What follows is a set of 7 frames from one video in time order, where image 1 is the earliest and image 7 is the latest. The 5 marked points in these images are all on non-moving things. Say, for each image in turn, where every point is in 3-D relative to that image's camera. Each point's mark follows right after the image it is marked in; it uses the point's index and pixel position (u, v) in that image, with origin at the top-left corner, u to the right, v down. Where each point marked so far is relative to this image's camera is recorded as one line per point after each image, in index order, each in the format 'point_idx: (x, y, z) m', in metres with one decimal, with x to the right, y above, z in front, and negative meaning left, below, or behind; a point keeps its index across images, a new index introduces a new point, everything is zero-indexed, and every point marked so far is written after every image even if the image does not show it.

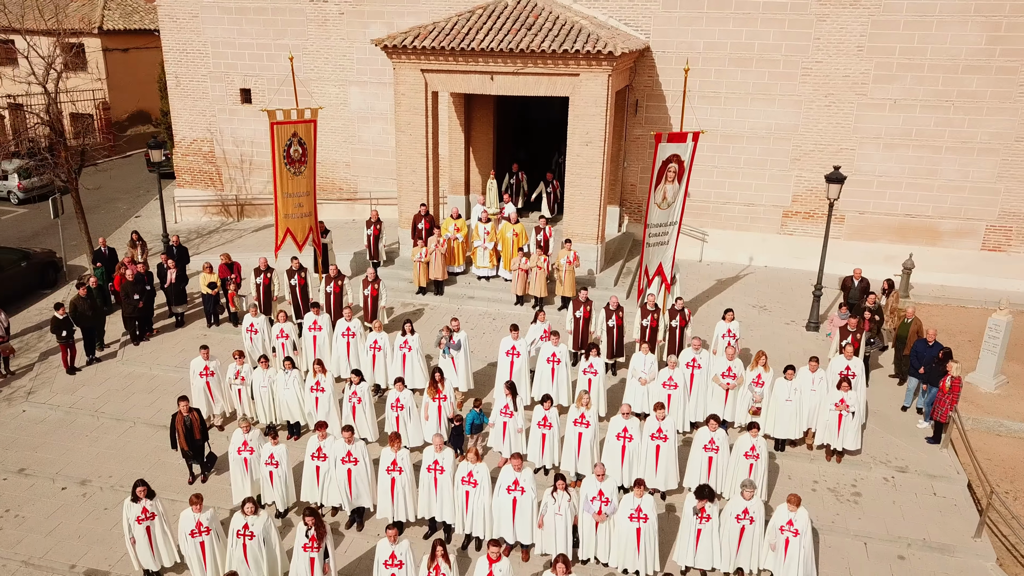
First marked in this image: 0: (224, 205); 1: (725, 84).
0: (-5.7, +1.7, +18.3) m
1: (+3.4, +3.3, +14.8) m
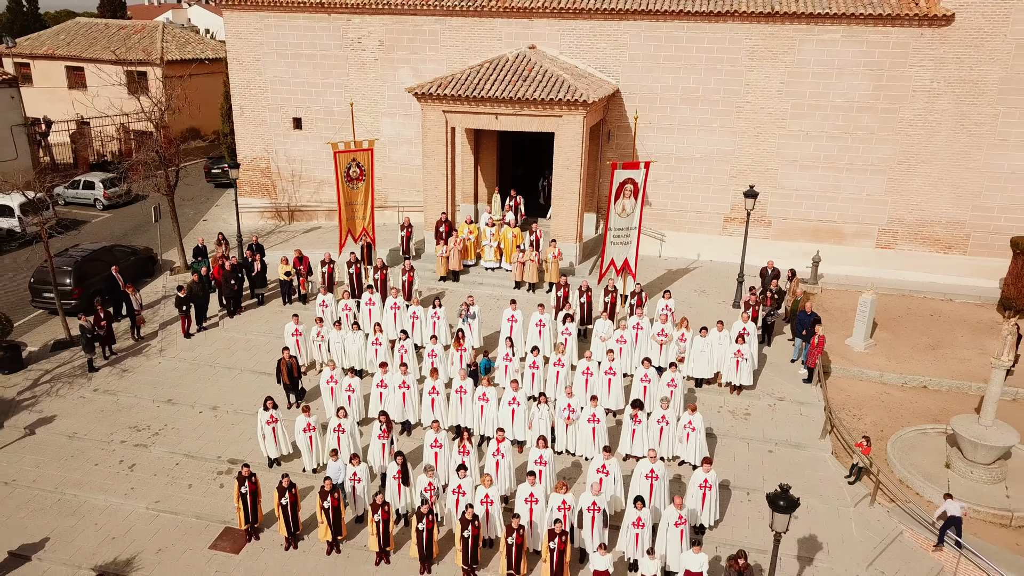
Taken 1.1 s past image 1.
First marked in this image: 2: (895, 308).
0: (-5.7, +1.9, +22.5) m
1: (+3.4, +3.5, +19.0) m
2: (+7.3, -0.4, +17.5) m
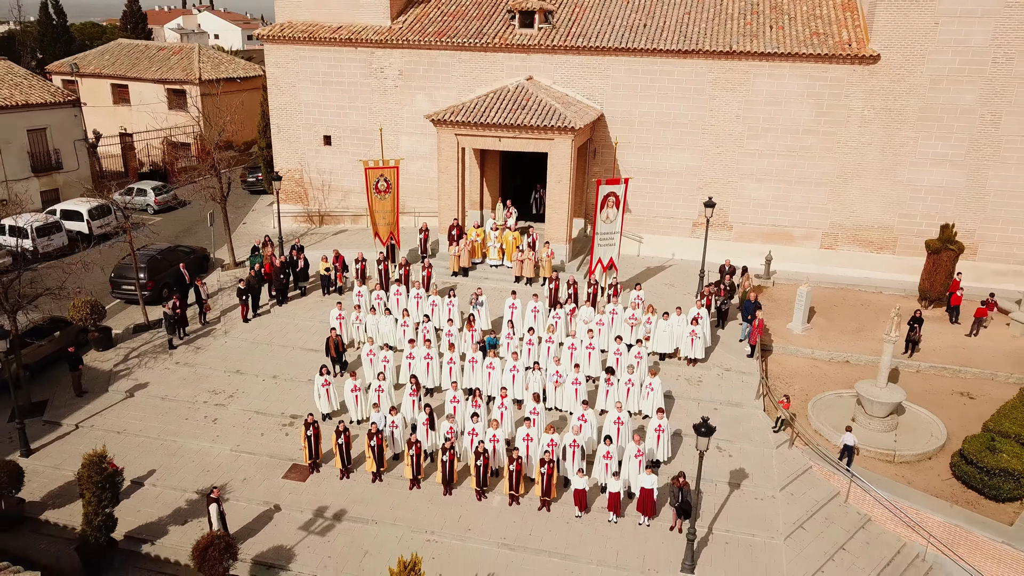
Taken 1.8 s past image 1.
0: (-5.7, +2.1, +26.0) m
1: (+3.4, +3.7, +22.5) m
2: (+7.3, -0.2, +21.0) m
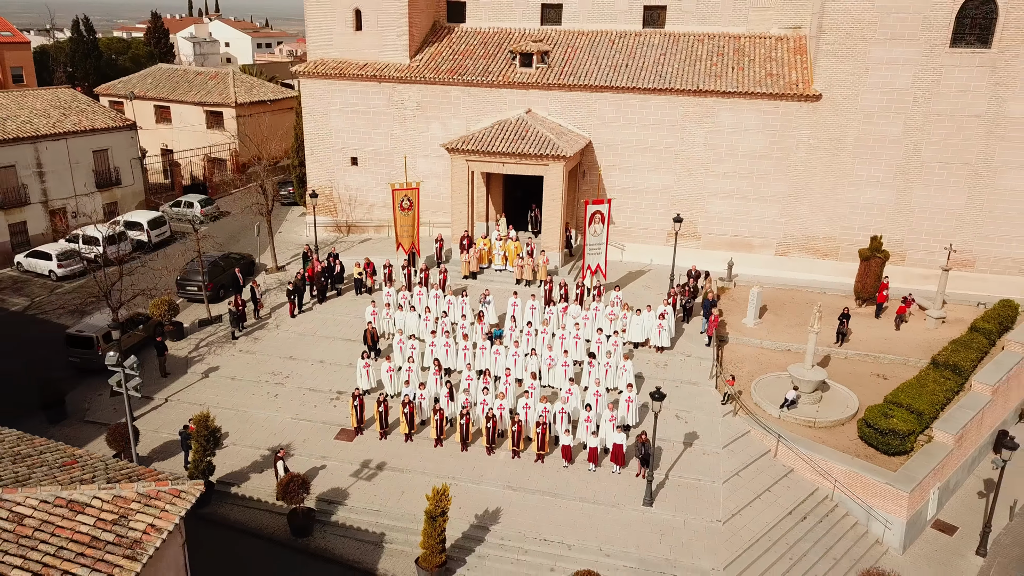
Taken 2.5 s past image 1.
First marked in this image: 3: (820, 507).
0: (-5.6, +2.0, +30.0) m
1: (+3.5, +3.6, +26.5) m
2: (+7.3, -0.3, +25.0) m
3: (+5.7, -4.0, +16.9) m
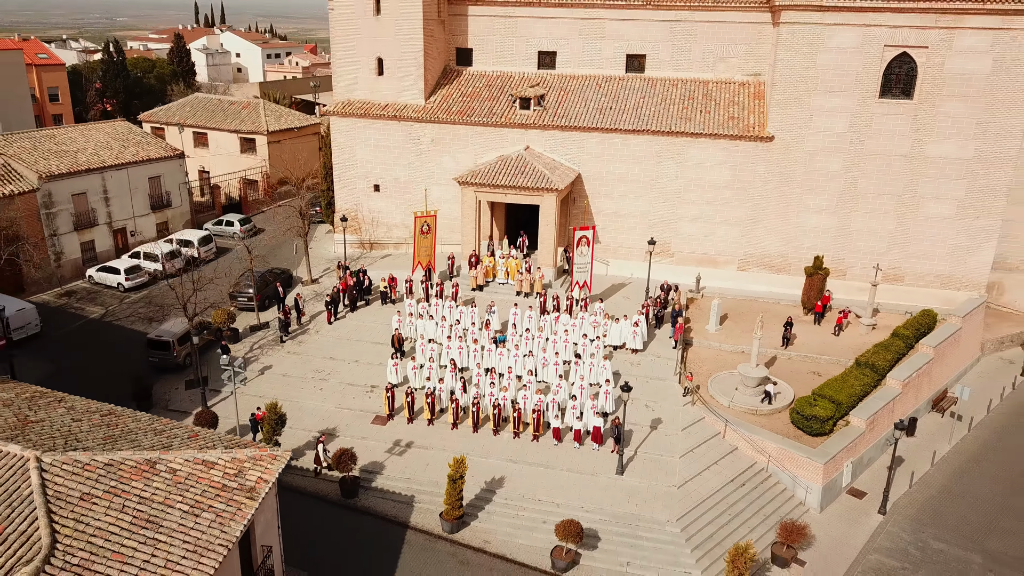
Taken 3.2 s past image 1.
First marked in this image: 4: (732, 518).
0: (-5.6, +1.7, +34.5) m
1: (+3.5, +3.3, +31.1) m
2: (+7.3, -0.6, +29.6) m
3: (+5.7, -4.4, +21.5) m
4: (+4.8, -5.0, +19.9) m
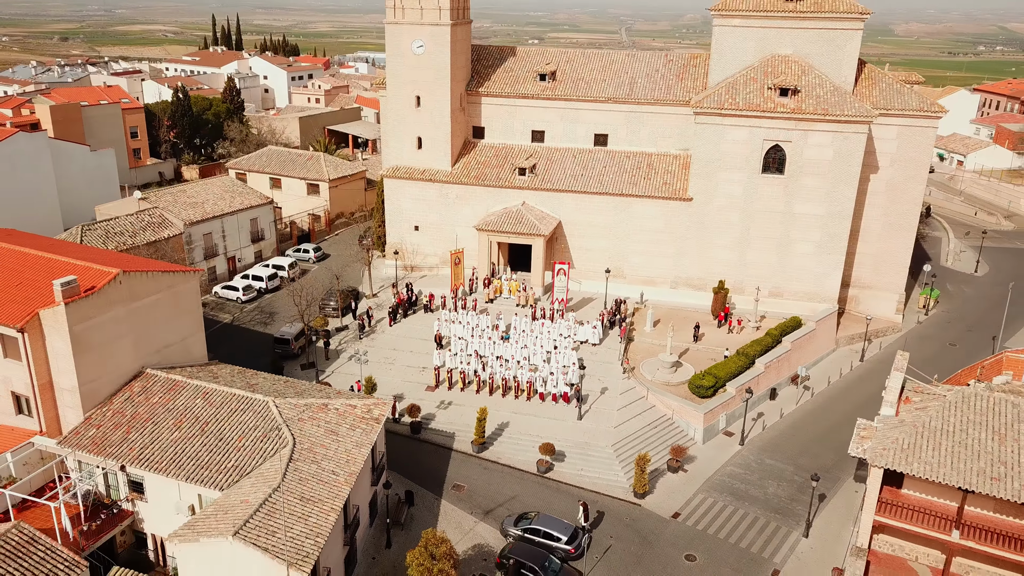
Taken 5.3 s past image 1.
0: (-5.6, +1.1, +47.9) m
1: (+3.6, +2.7, +44.4) m
2: (+7.4, -1.2, +43.0) m
3: (+5.8, -5.1, +35.0) m
4: (+4.8, -5.7, +33.4) m
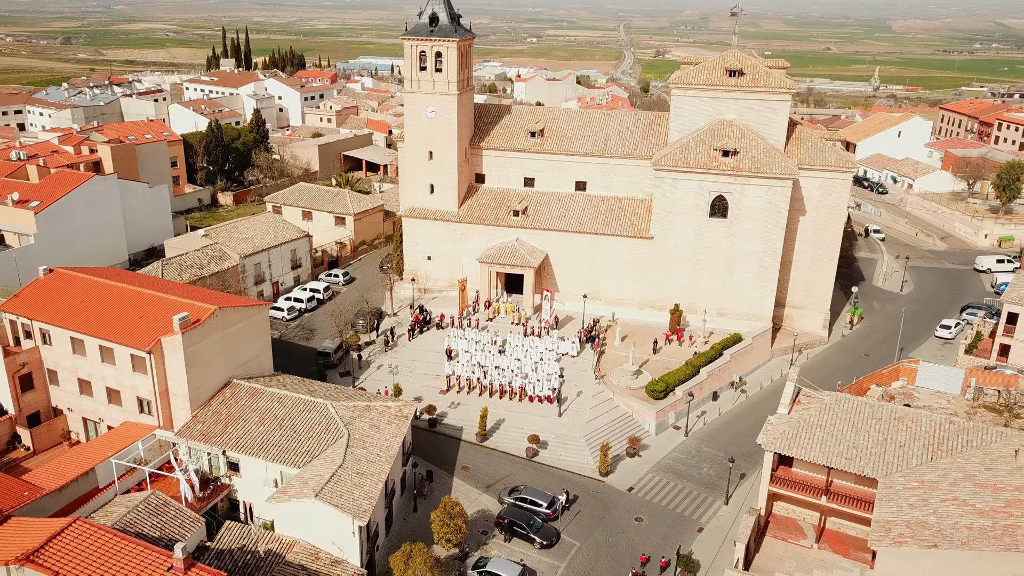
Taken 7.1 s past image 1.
0: (-5.8, -0.1, +57.7) m
1: (+3.3, +1.5, +54.3) m
2: (+7.1, -2.5, +52.9) m
3: (+5.6, -6.4, +44.9) m
4: (+4.6, -7.0, +43.3) m
